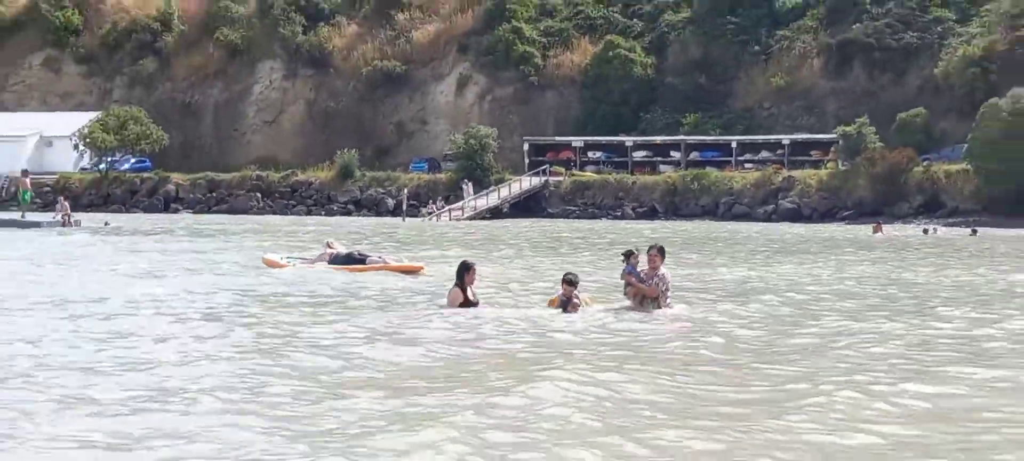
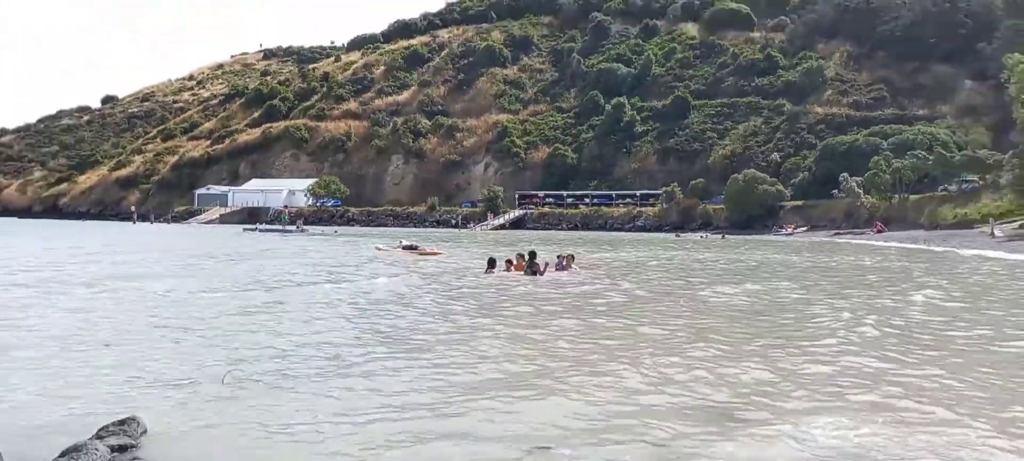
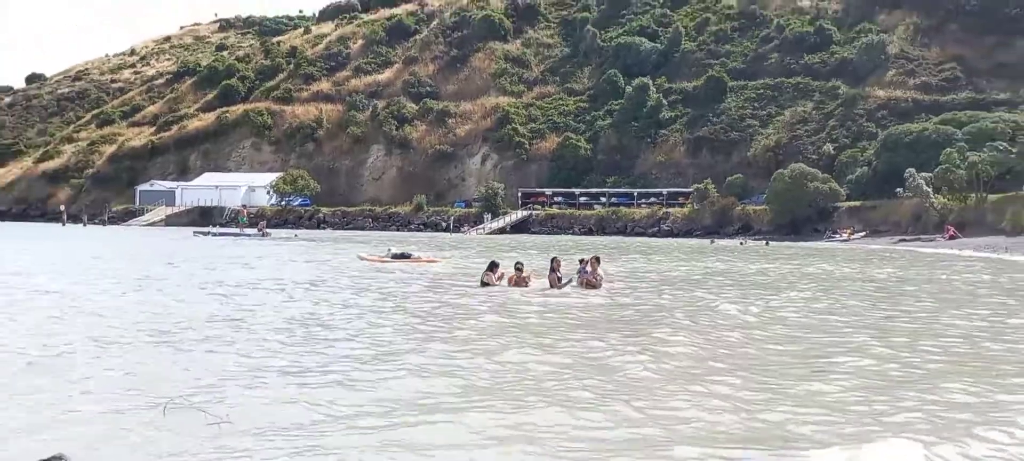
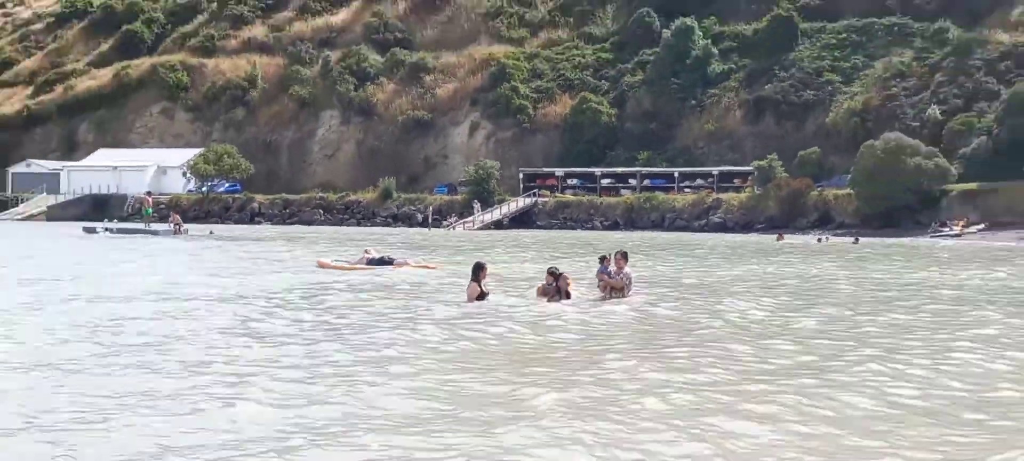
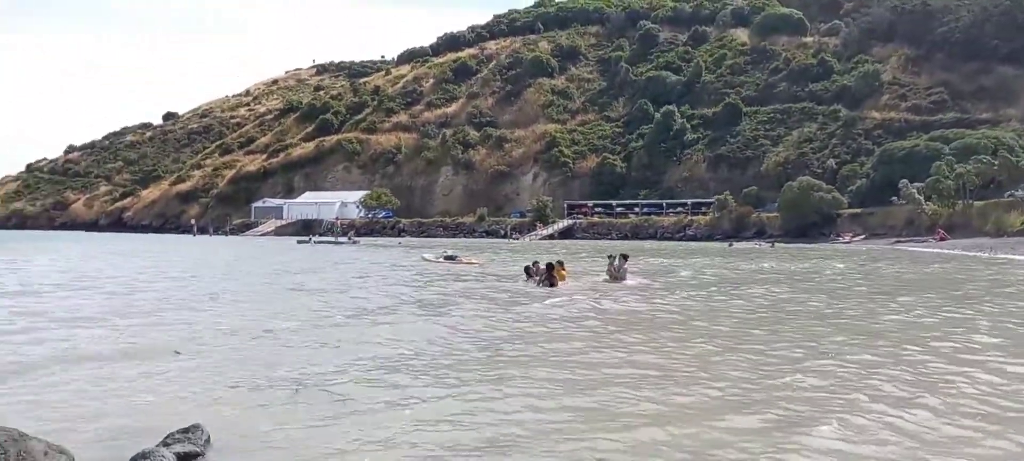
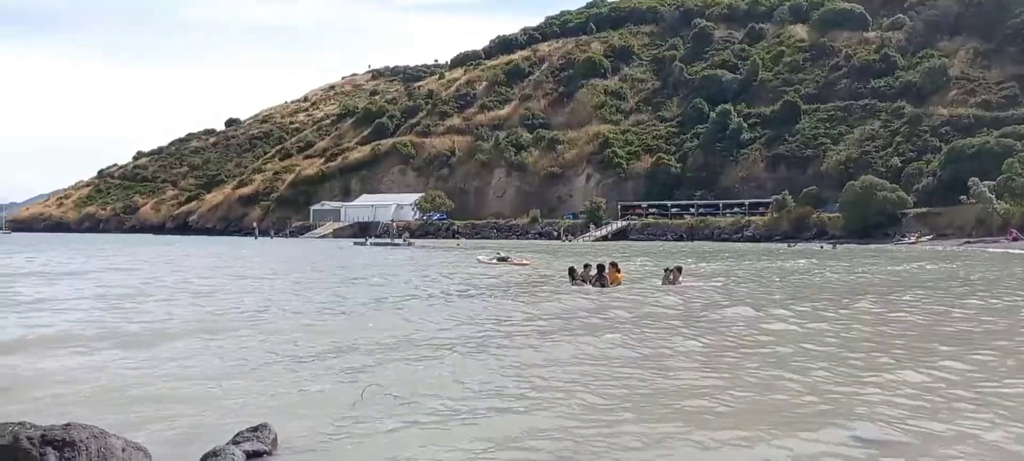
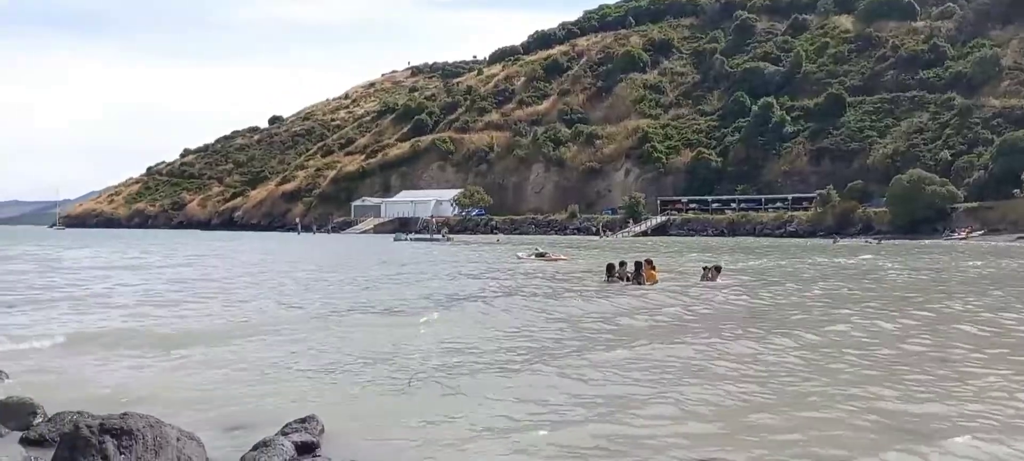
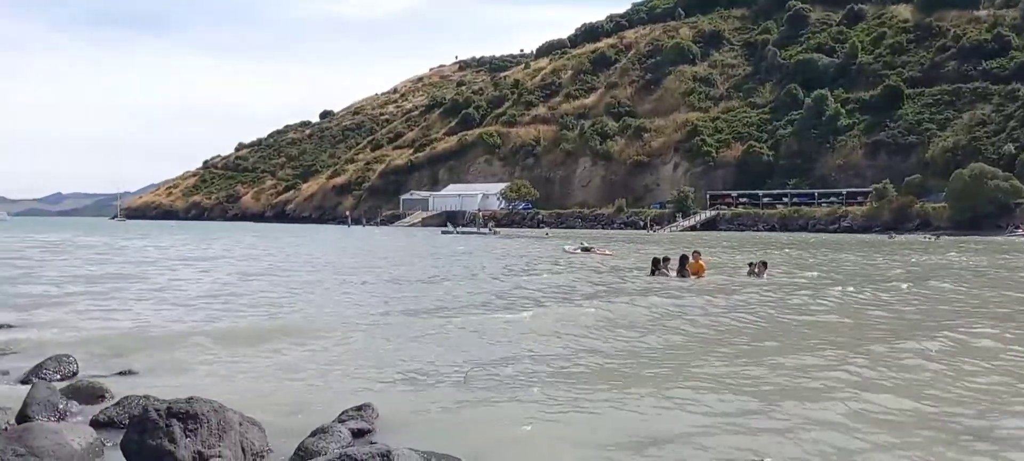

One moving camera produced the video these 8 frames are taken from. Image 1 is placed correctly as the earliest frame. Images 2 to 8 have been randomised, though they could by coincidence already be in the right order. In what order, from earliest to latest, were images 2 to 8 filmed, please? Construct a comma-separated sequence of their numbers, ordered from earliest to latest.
4, 3, 2, 5, 6, 7, 8
